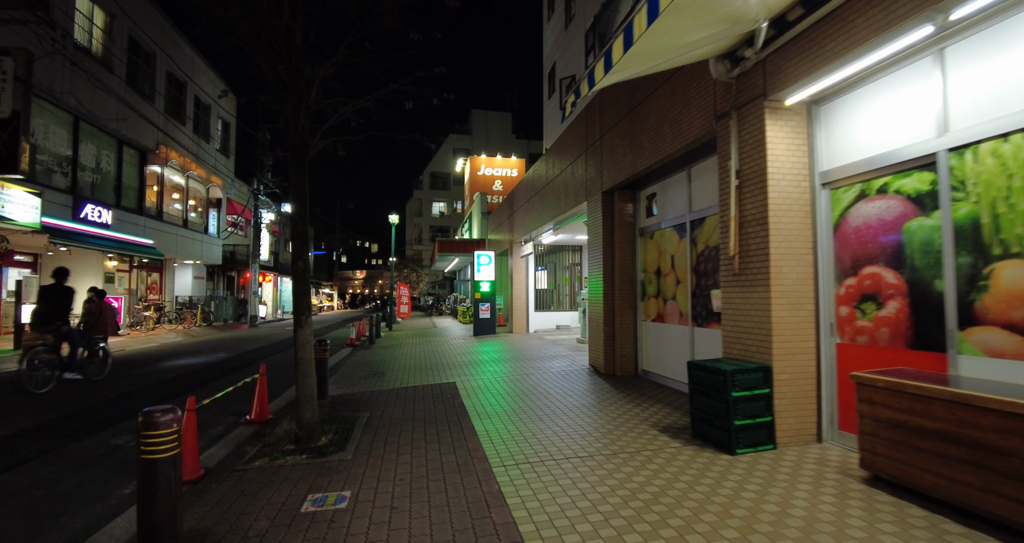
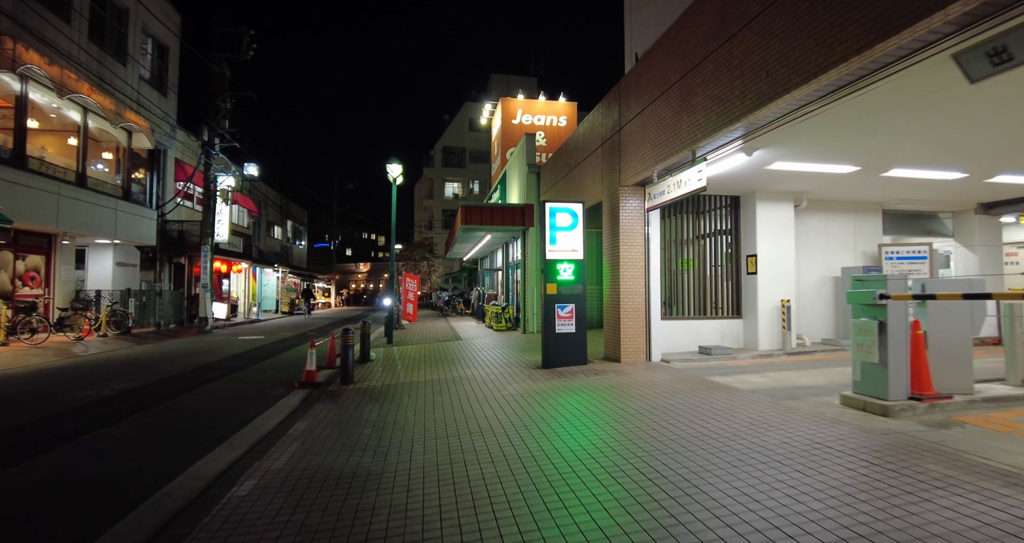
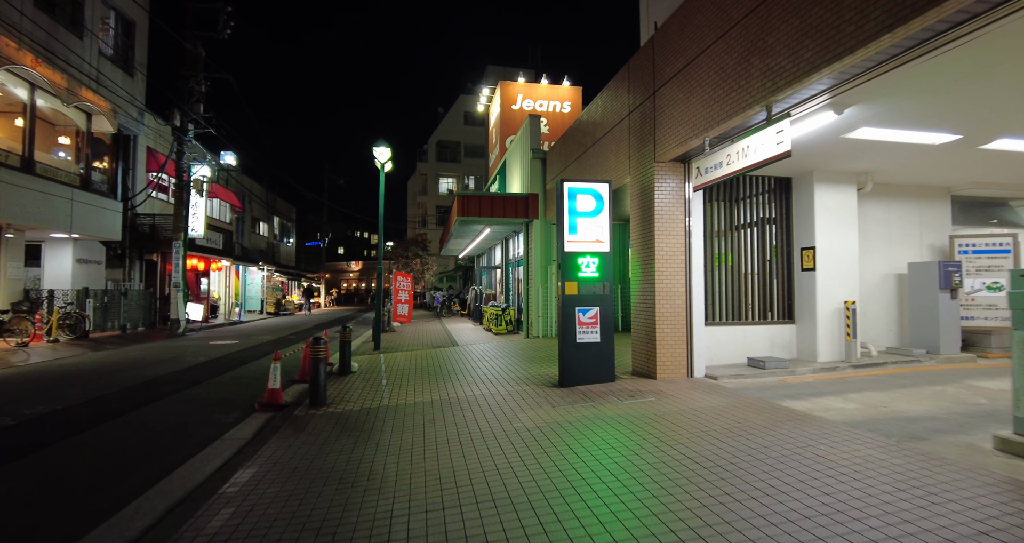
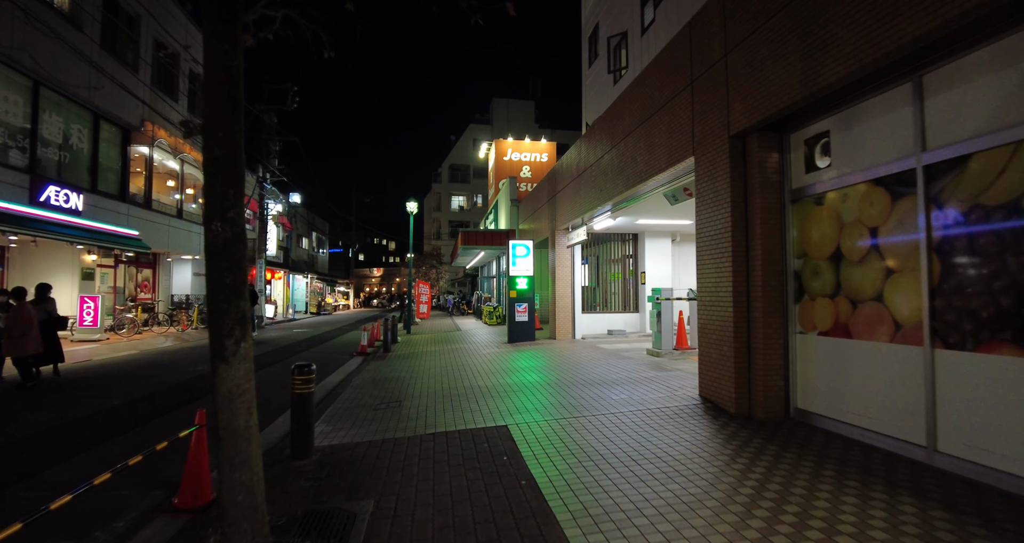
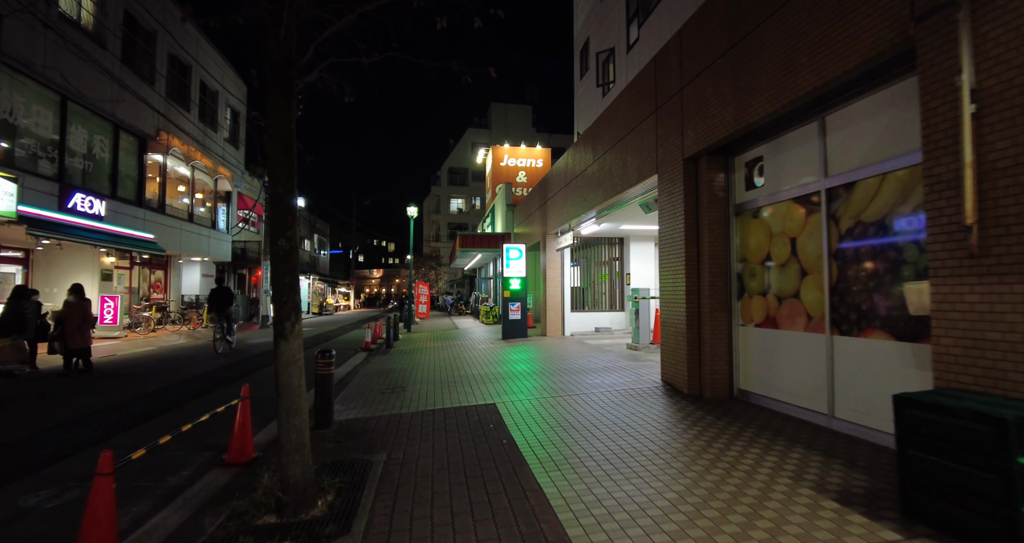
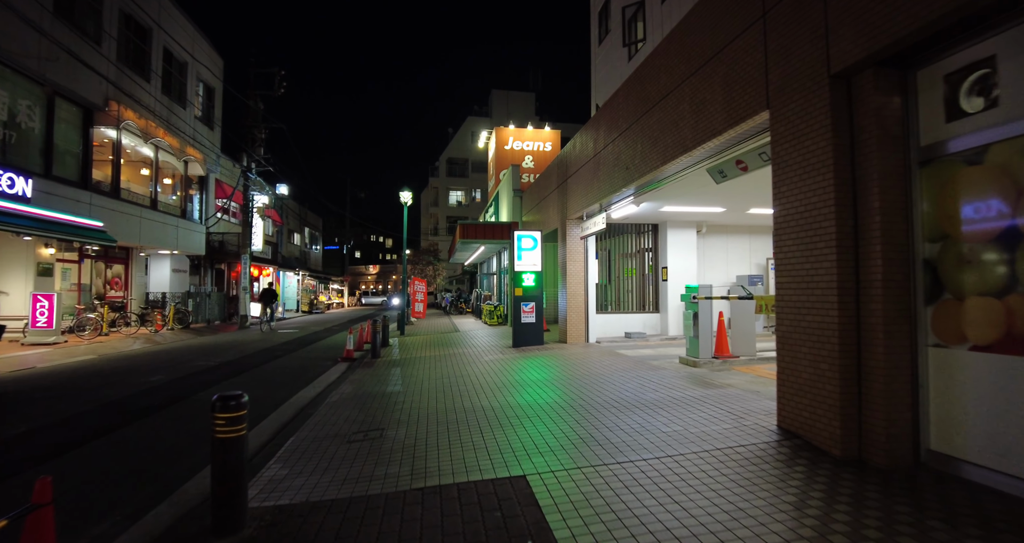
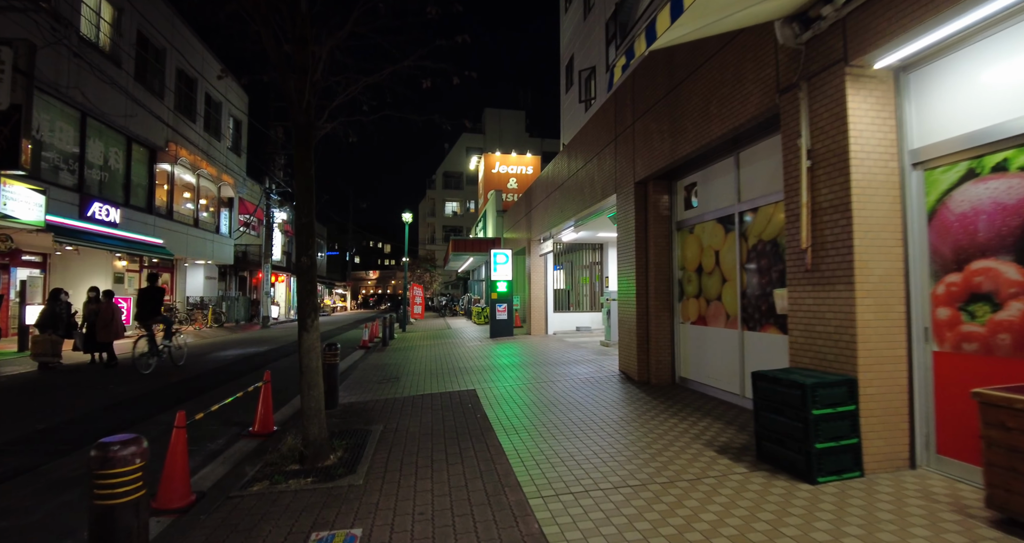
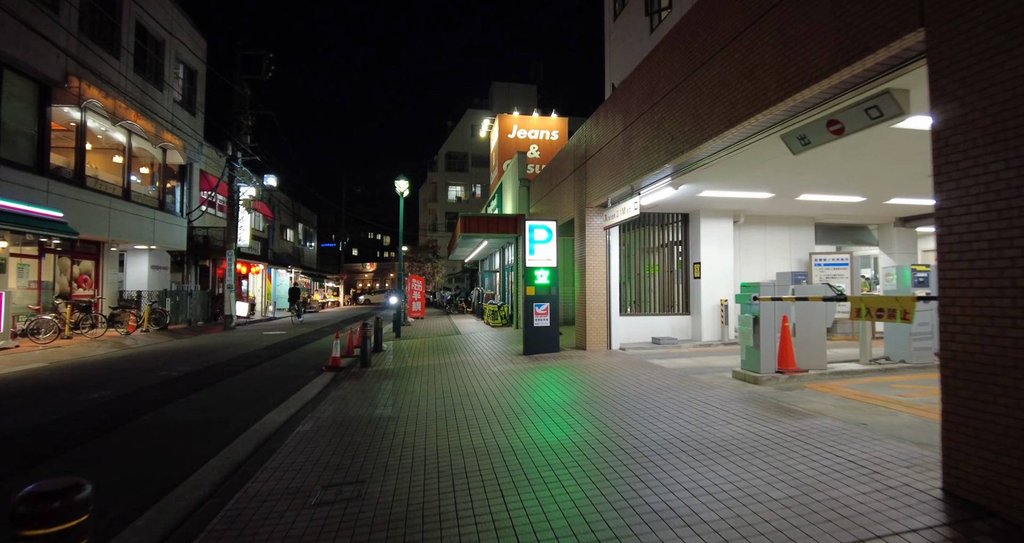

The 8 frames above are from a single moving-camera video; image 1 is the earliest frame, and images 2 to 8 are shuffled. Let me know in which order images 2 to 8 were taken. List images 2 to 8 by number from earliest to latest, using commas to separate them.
7, 5, 4, 6, 8, 2, 3
